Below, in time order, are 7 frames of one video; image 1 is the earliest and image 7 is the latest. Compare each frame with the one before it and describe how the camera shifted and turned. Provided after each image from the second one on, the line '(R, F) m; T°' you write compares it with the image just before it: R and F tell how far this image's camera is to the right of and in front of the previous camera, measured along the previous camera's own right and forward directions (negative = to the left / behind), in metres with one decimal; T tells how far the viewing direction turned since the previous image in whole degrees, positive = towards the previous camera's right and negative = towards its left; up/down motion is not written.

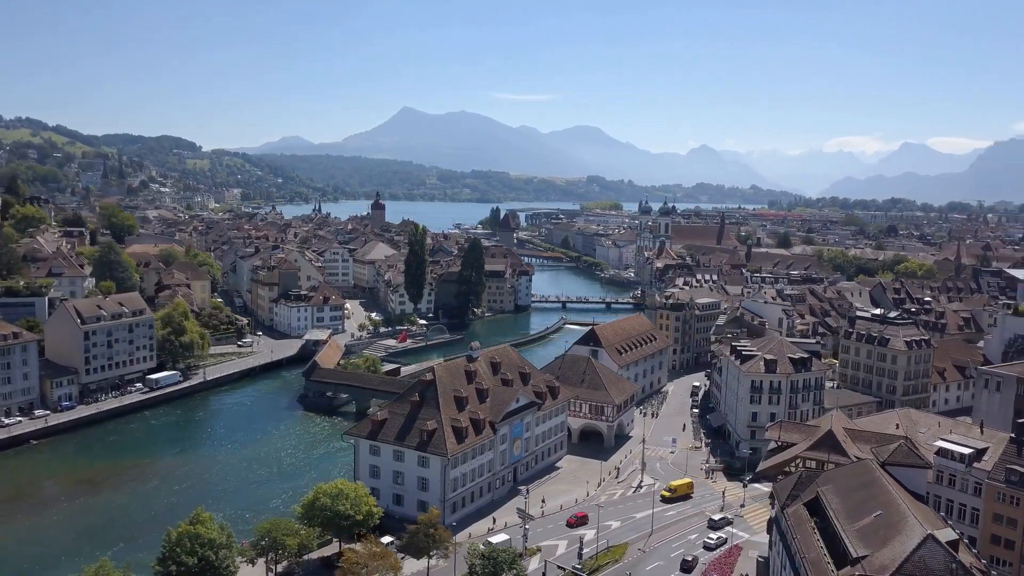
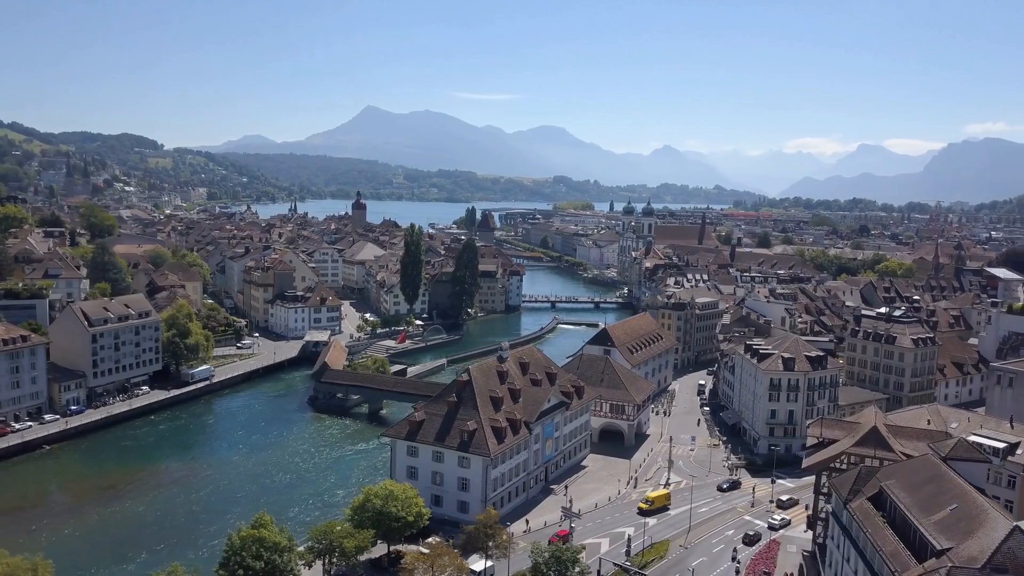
(-2.4, -0.1) m; +2°
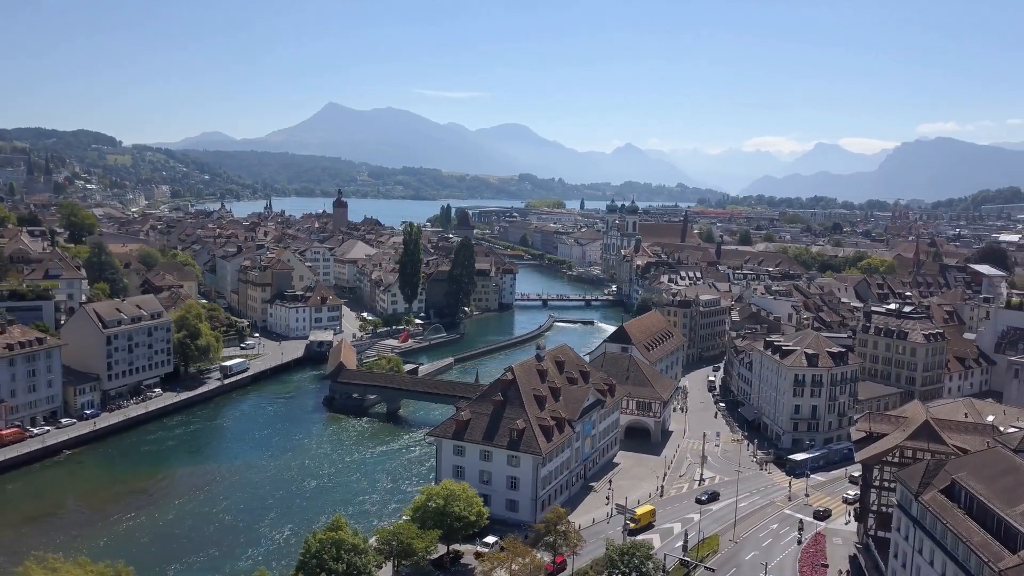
(-2.7, 0.0) m; +3°
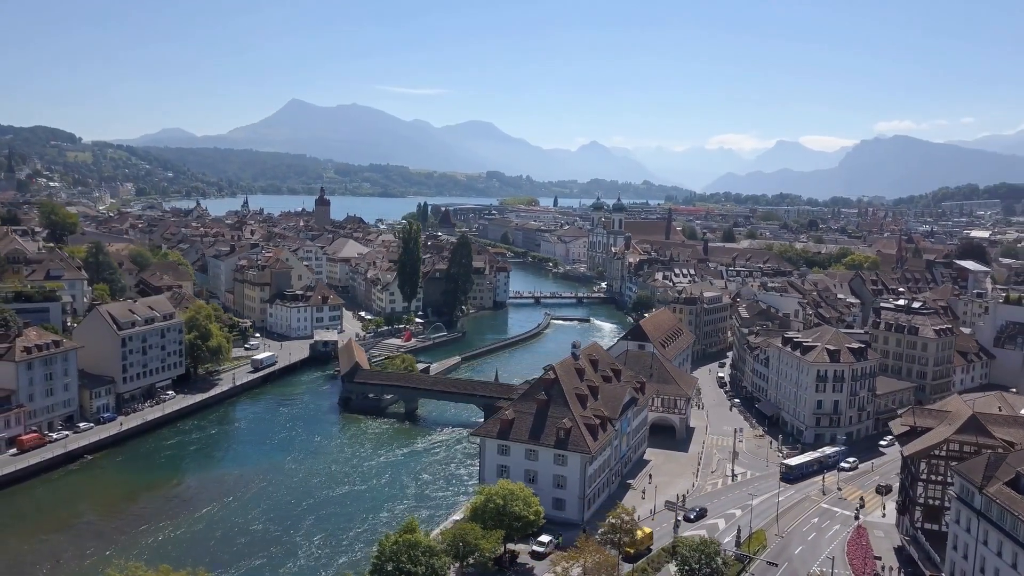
(-2.6, +0.1) m; +2°
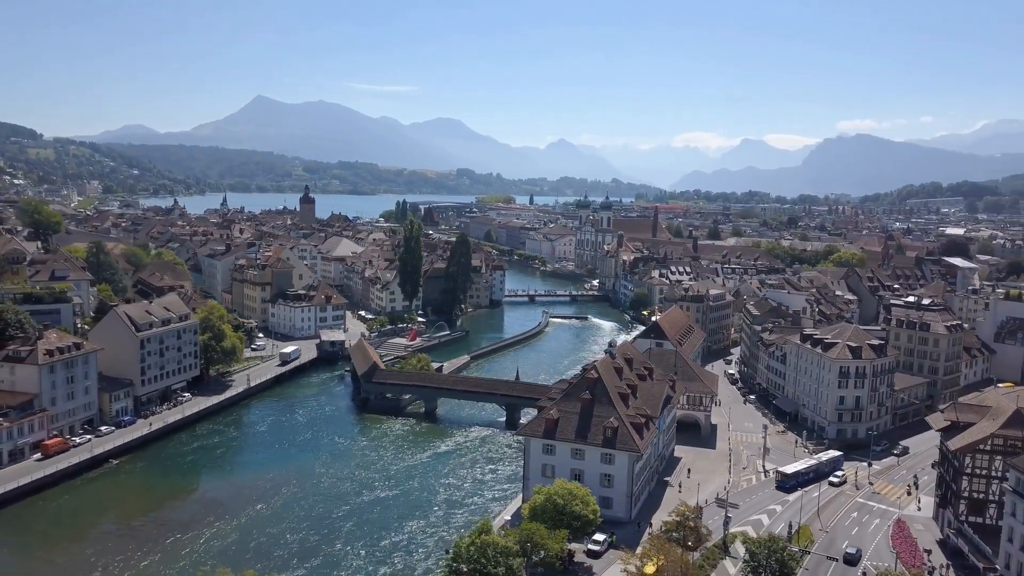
(-2.5, +0.1) m; +2°
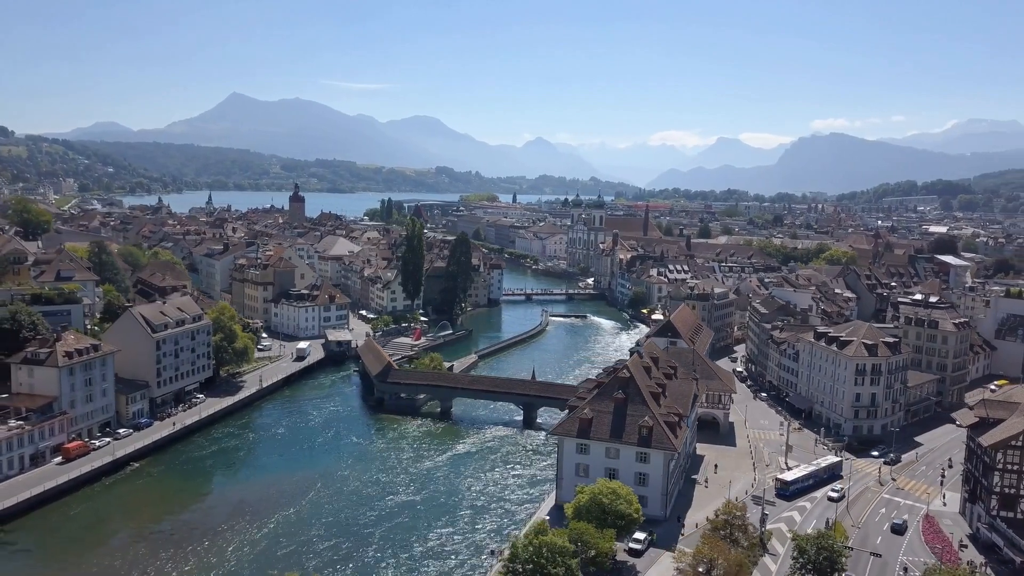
(-1.9, 0.0) m; +2°
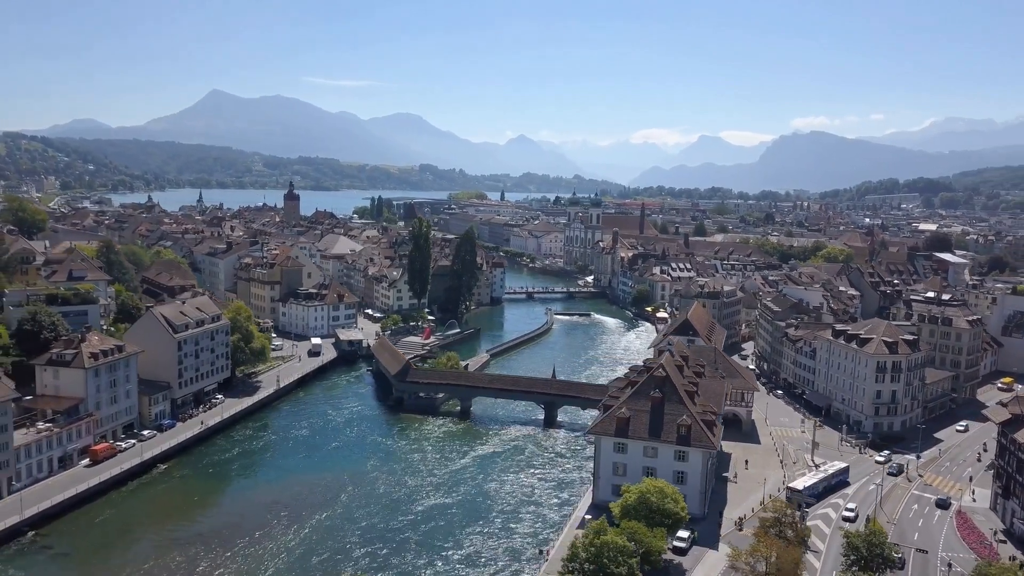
(-1.8, 0.0) m; +1°
